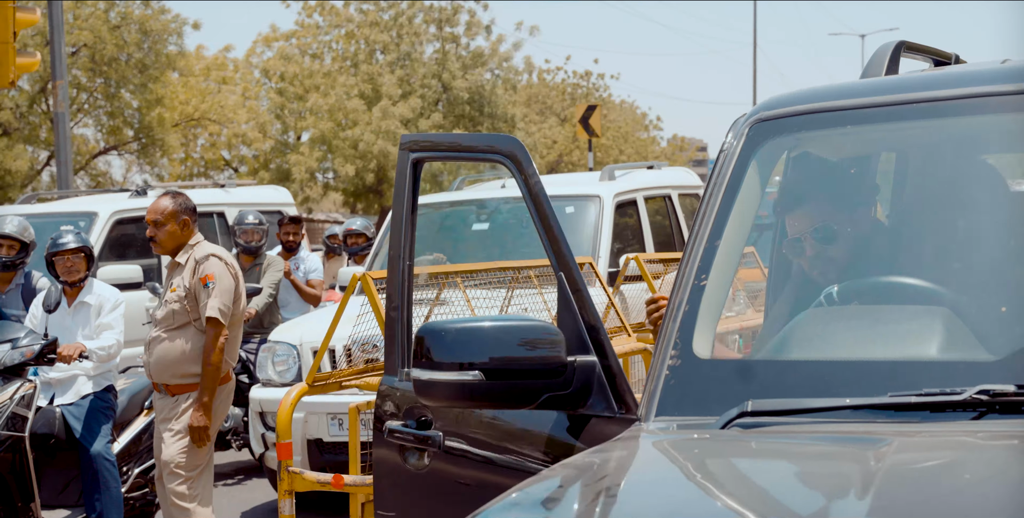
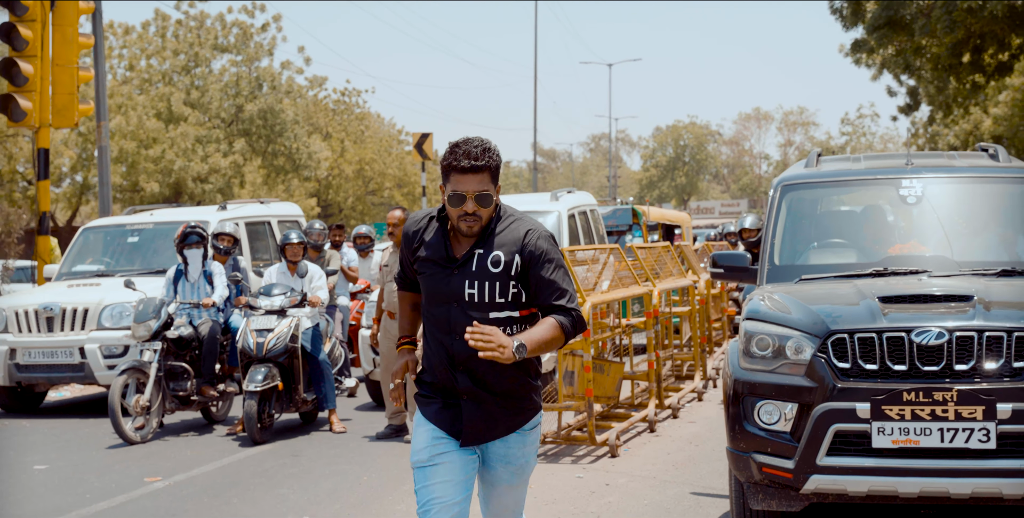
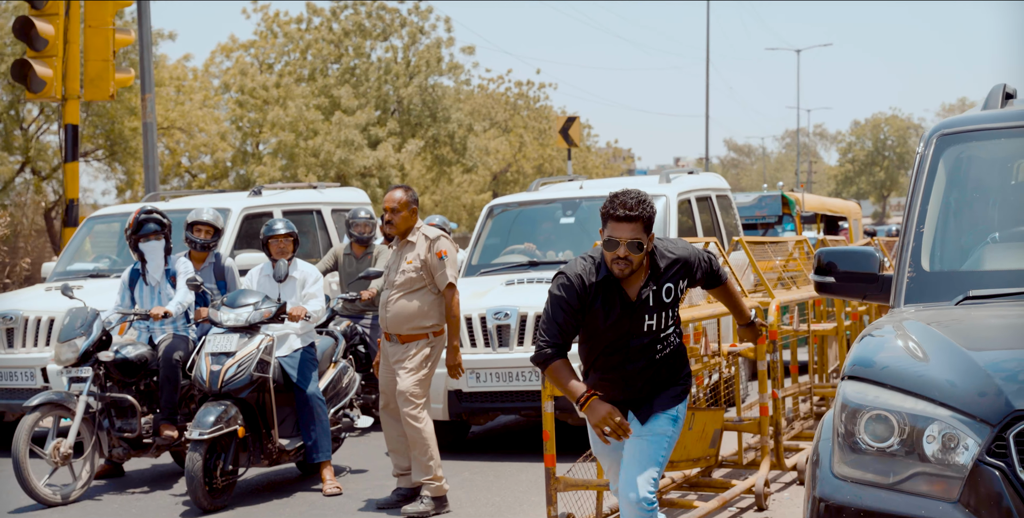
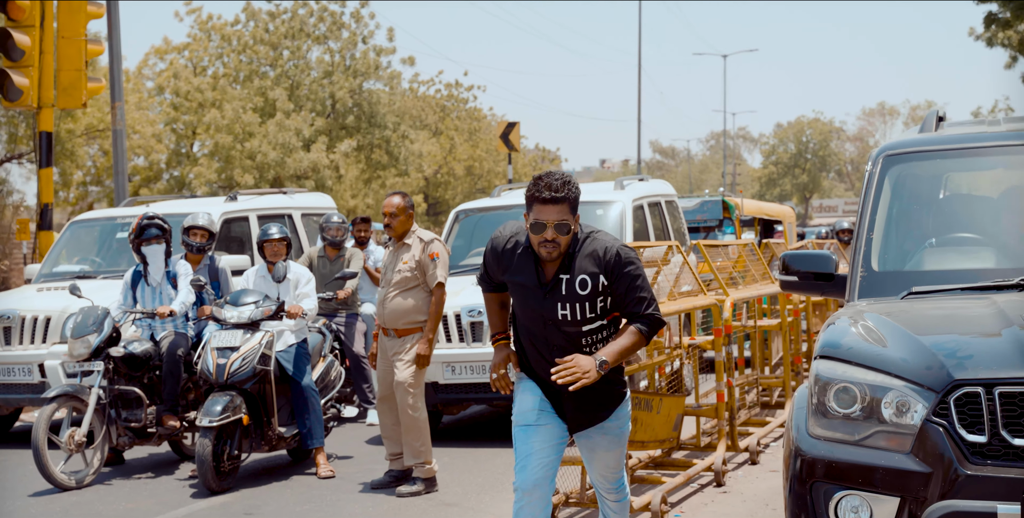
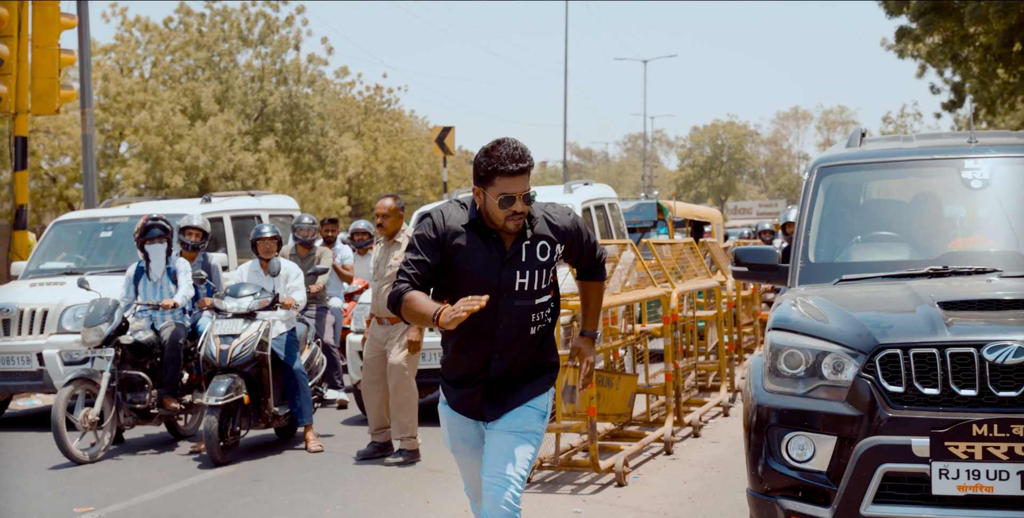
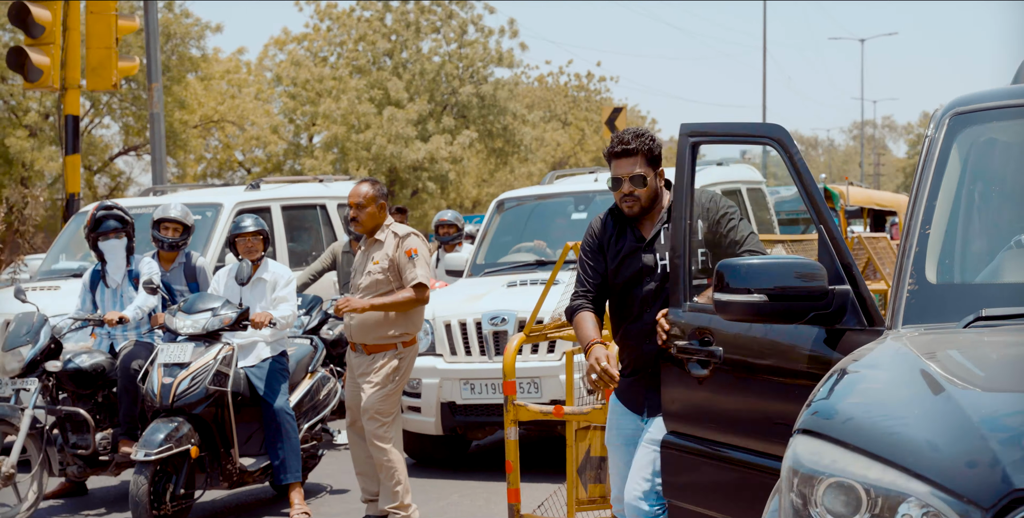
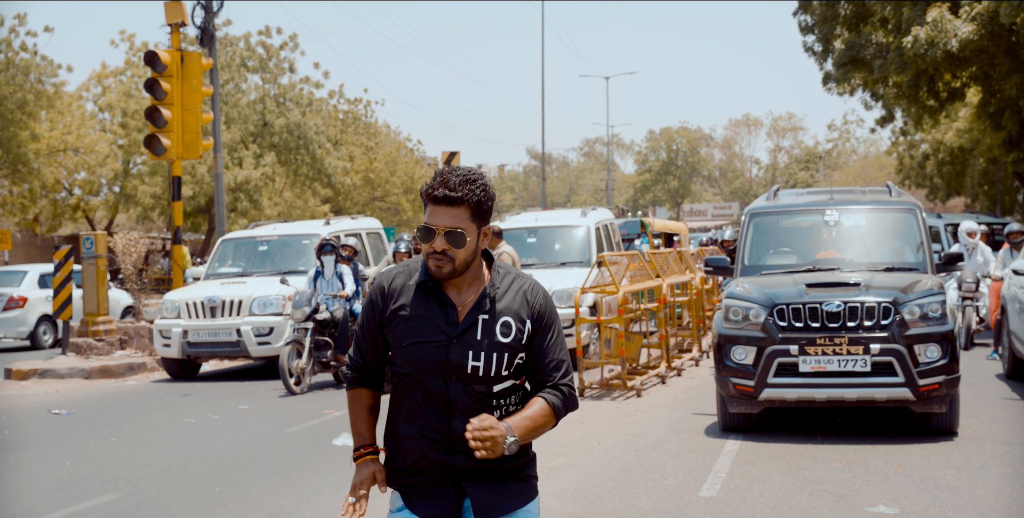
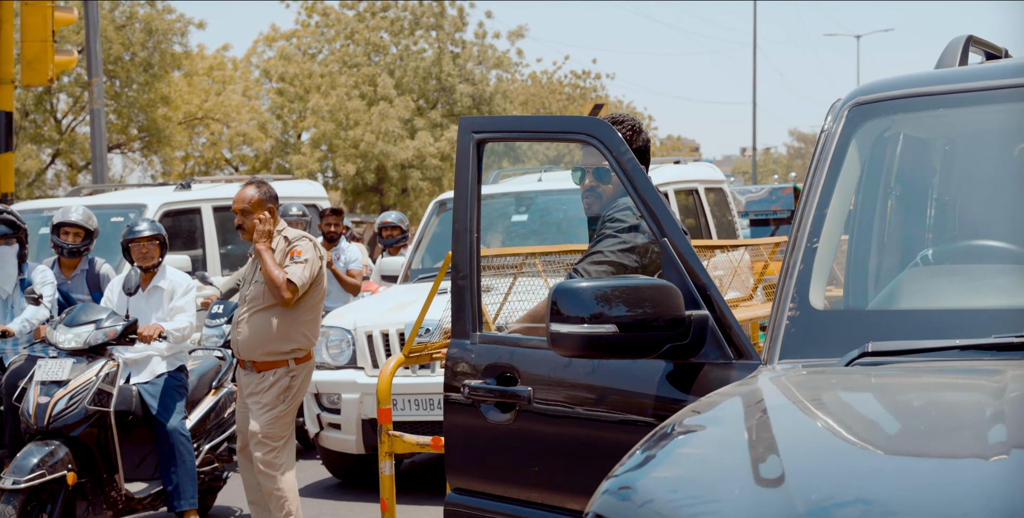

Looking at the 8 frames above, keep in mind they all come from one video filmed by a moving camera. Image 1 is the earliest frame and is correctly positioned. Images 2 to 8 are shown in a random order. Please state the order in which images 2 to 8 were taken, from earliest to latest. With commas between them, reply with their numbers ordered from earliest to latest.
8, 6, 3, 4, 5, 2, 7
